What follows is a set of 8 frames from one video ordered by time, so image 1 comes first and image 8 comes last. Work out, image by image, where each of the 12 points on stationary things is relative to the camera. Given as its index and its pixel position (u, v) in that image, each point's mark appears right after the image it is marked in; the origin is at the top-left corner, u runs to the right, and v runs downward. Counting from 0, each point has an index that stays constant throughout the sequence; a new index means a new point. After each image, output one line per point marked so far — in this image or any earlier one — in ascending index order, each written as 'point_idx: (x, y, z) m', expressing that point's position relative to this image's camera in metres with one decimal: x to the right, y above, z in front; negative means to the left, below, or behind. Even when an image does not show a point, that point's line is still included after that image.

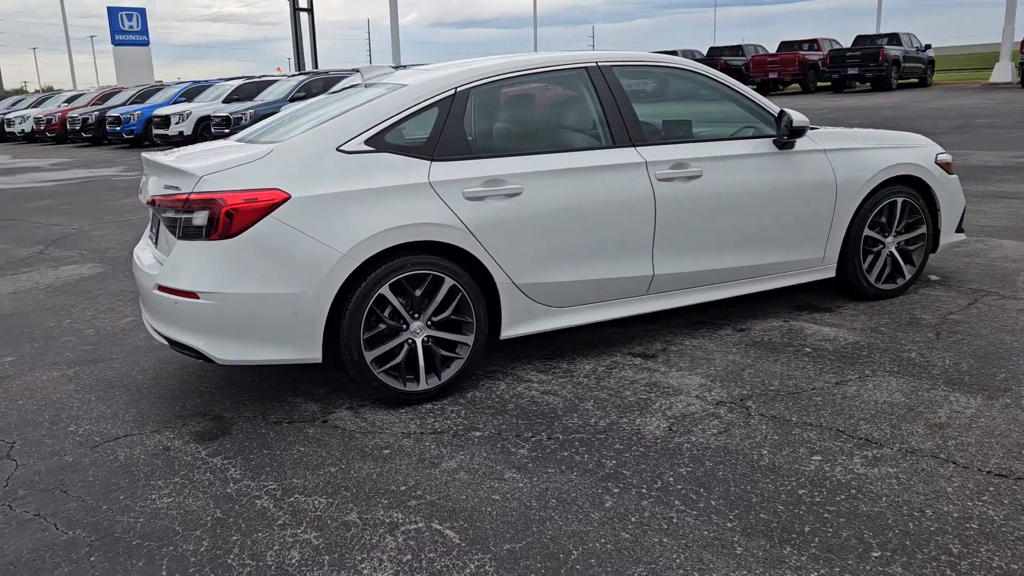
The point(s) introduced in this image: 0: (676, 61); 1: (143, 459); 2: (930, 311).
0: (+1.1, +1.2, +4.6) m
1: (-1.5, -0.7, +3.4) m
2: (+2.4, -0.1, +4.8) m
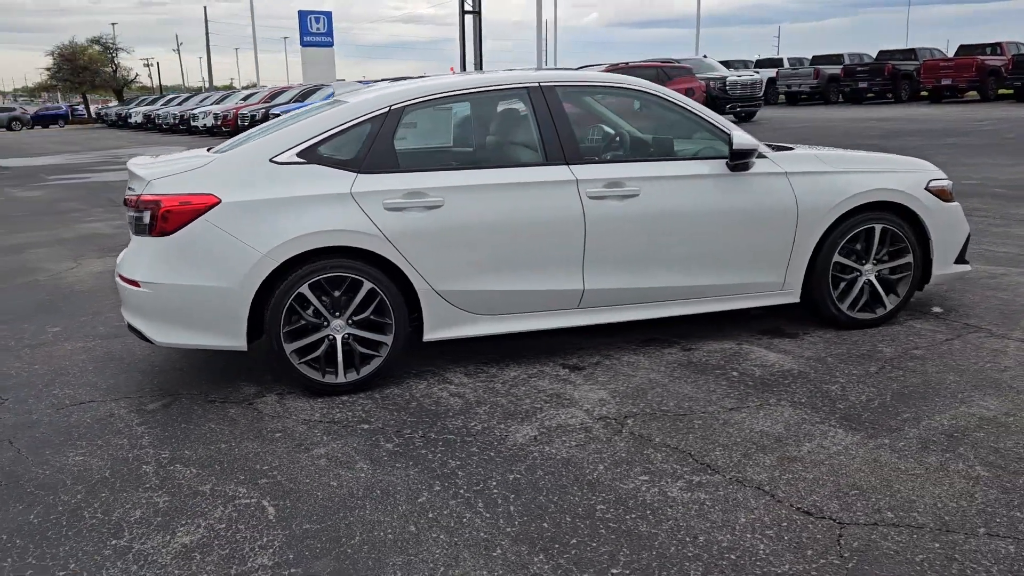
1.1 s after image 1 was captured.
0: (+0.8, +1.1, +4.6) m
1: (-2.0, -0.6, +3.9) m
2: (+2.1, -0.3, +4.6) m
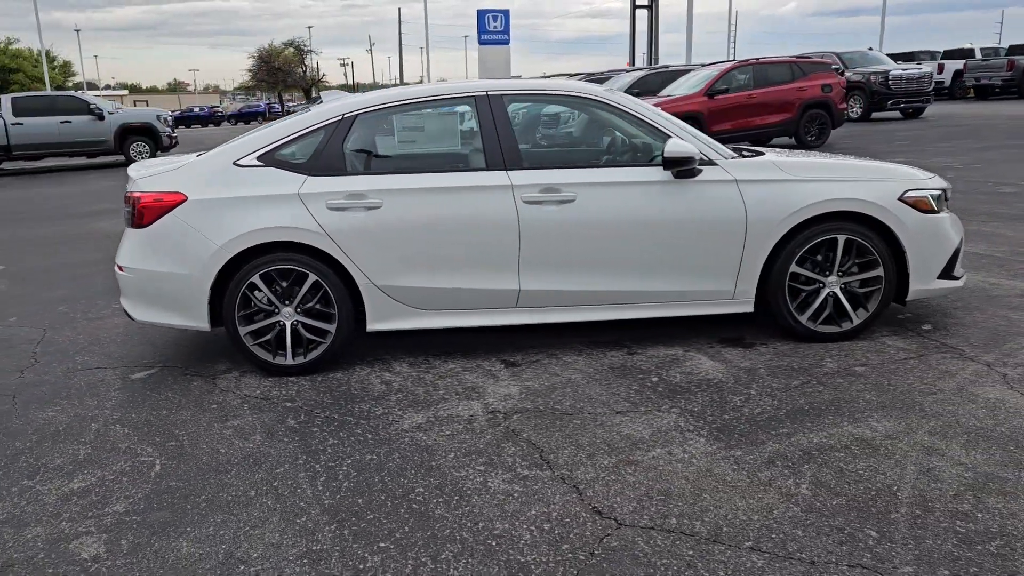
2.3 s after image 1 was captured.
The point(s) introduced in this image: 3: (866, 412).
0: (+0.6, +1.1, +4.7) m
1: (-2.4, -0.6, +4.6) m
2: (+1.8, -0.4, +4.4) m
3: (+1.6, -0.6, +3.7) m
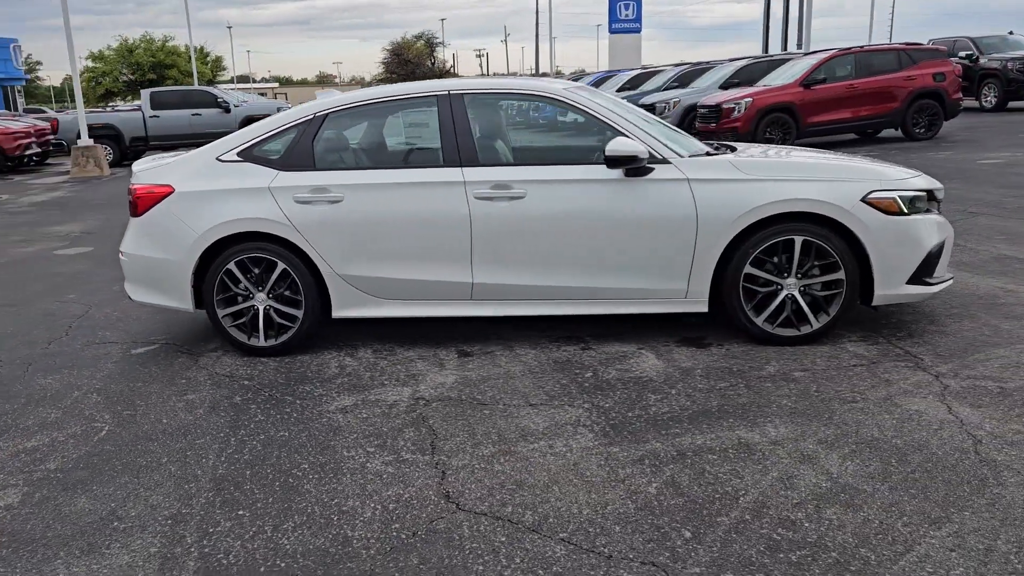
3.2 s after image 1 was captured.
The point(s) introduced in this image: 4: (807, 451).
0: (+0.3, +1.1, +4.8) m
1: (-2.7, -0.4, +5.2) m
2: (+1.5, -0.4, +4.4) m
3: (+1.1, -0.6, +3.6) m
4: (+1.2, -0.6, +3.3) m
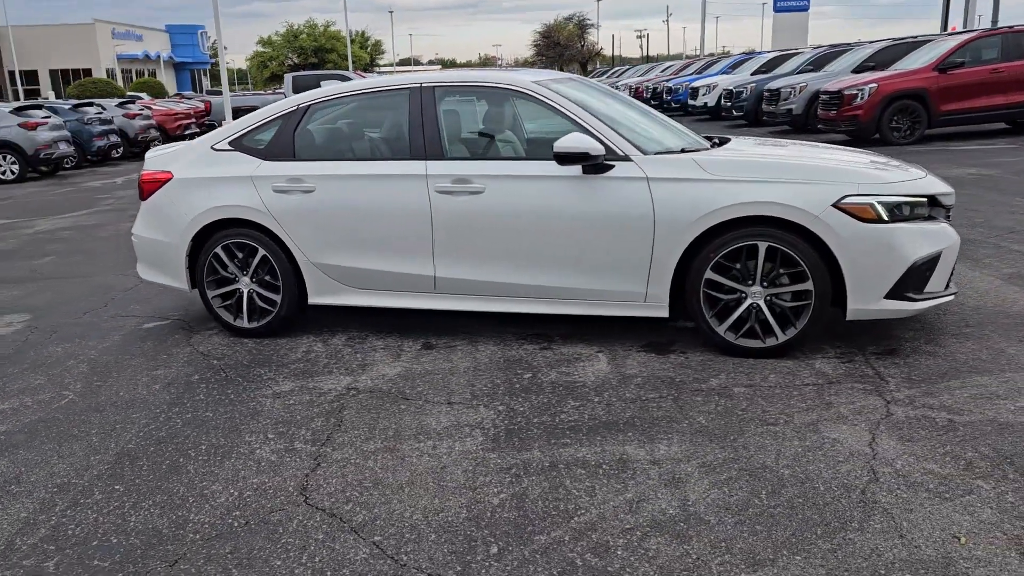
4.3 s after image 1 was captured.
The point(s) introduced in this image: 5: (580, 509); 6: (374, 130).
0: (+0.2, +1.1, +4.7) m
1: (-2.8, -0.3, +5.6) m
2: (+1.1, -0.4, +4.1) m
3: (+0.7, -0.6, +3.5) m
4: (+0.6, -0.7, +3.1) m
5: (+0.2, -0.8, +2.9) m
6: (-0.8, +0.9, +4.9) m
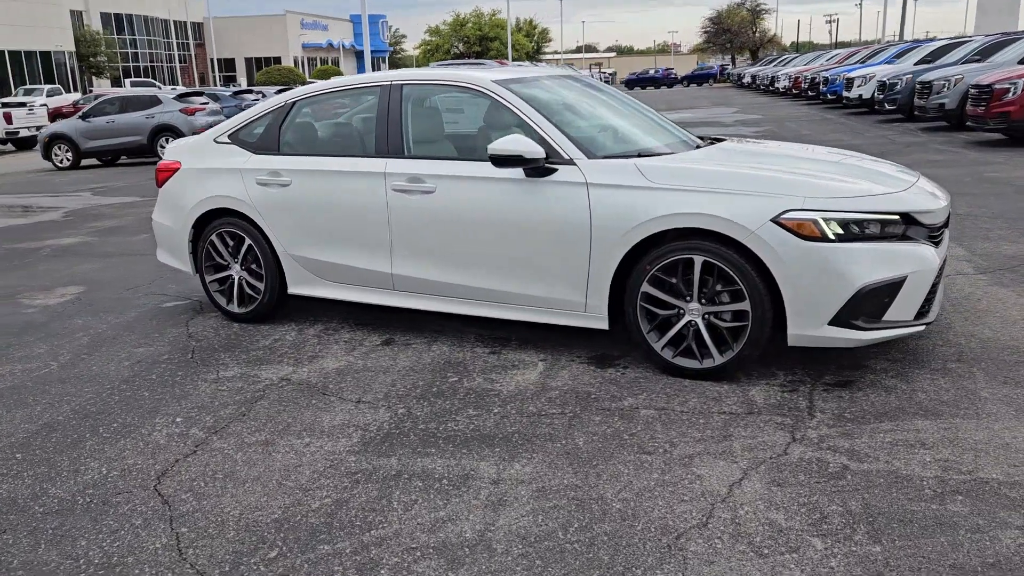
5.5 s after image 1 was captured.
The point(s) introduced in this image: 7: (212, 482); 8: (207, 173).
0: (-0.1, +1.1, +4.6) m
1: (-2.8, -0.1, +6.1) m
2: (+0.7, -0.5, +3.9) m
3: (+0.1, -0.7, +3.3) m
4: (0.0, -0.7, +3.0) m
5: (-0.4, -0.8, +2.8) m
6: (-1.0, +1.0, +5.0) m
7: (-1.2, -0.8, +3.2) m
8: (-2.0, +0.7, +5.4) m
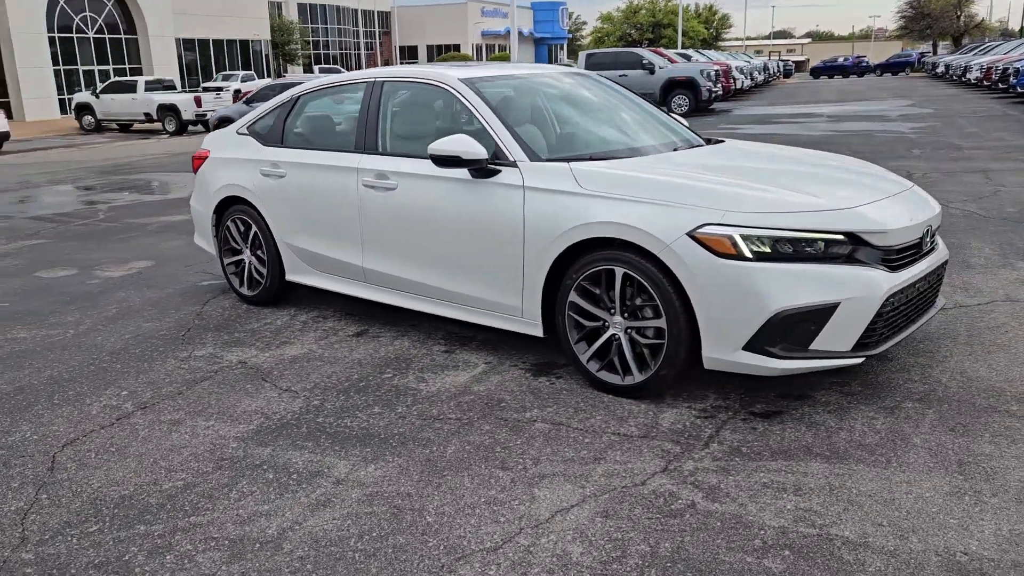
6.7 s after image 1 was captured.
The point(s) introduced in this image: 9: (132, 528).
0: (-0.3, +1.1, +4.6) m
1: (-2.7, 0.0, +6.6) m
2: (+0.3, -0.6, +3.7) m
3: (-0.4, -0.7, +3.3) m
4: (-0.6, -0.8, +3.0) m
5: (-1.1, -0.8, +3.0) m
6: (-1.1, +1.0, +5.2) m
7: (-1.7, -0.7, +3.5) m
8: (-2.0, +0.9, +5.8) m
9: (-1.3, -0.8, +2.8) m
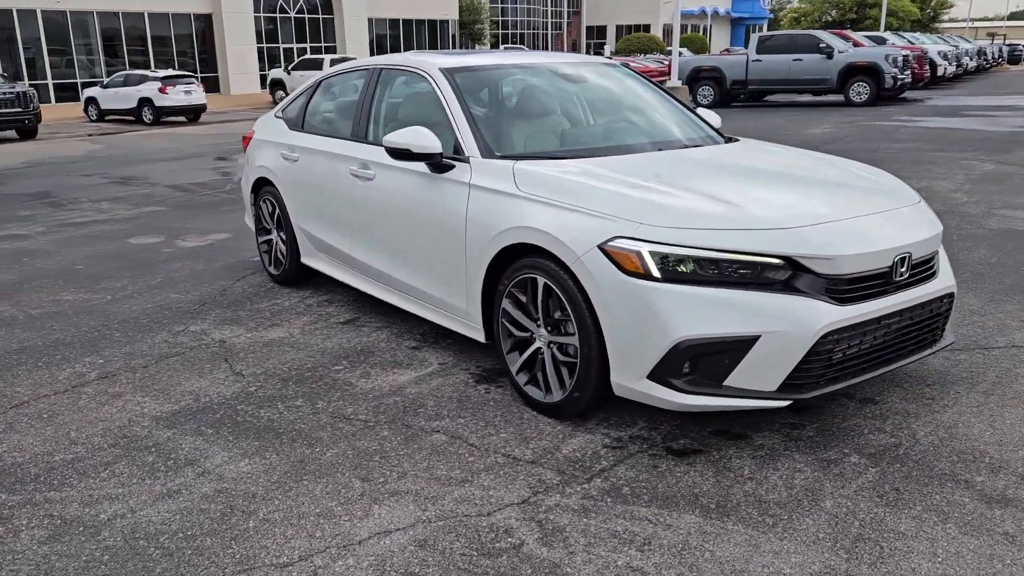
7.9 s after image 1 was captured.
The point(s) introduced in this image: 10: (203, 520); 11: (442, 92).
0: (-0.4, +1.1, +4.4) m
1: (-2.4, +0.3, +7.0) m
2: (-0.1, -0.6, +3.5) m
3: (-0.9, -0.7, +3.3) m
4: (-1.2, -0.7, +3.0) m
5: (-1.6, -0.7, +3.1) m
6: (-1.1, +1.1, +5.2) m
7: (-2.1, -0.6, +3.7) m
8: (-1.8, +1.0, +6.0) m
9: (-1.9, -0.8, +3.0) m
10: (-1.0, -0.8, +2.8) m
11: (-0.4, +1.0, +4.4) m
